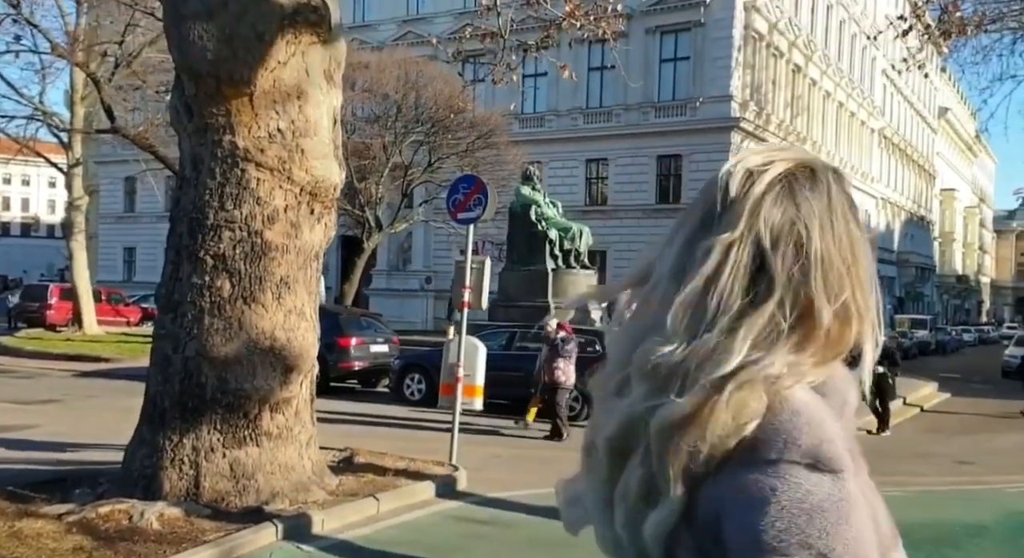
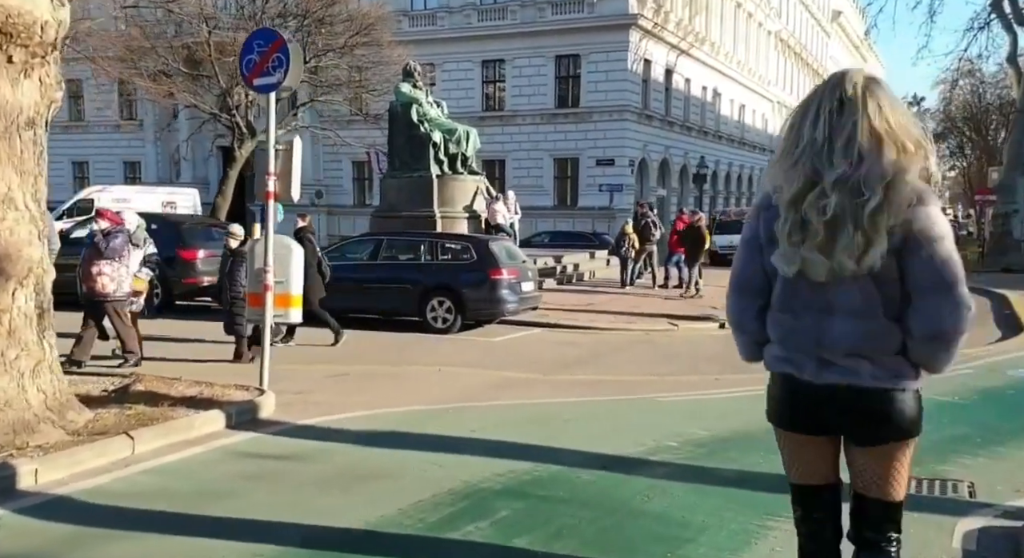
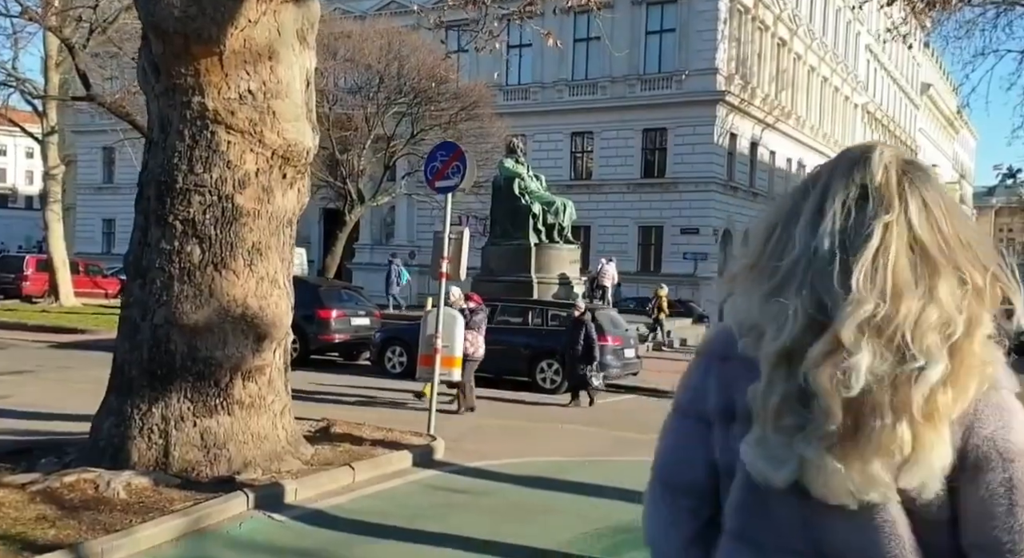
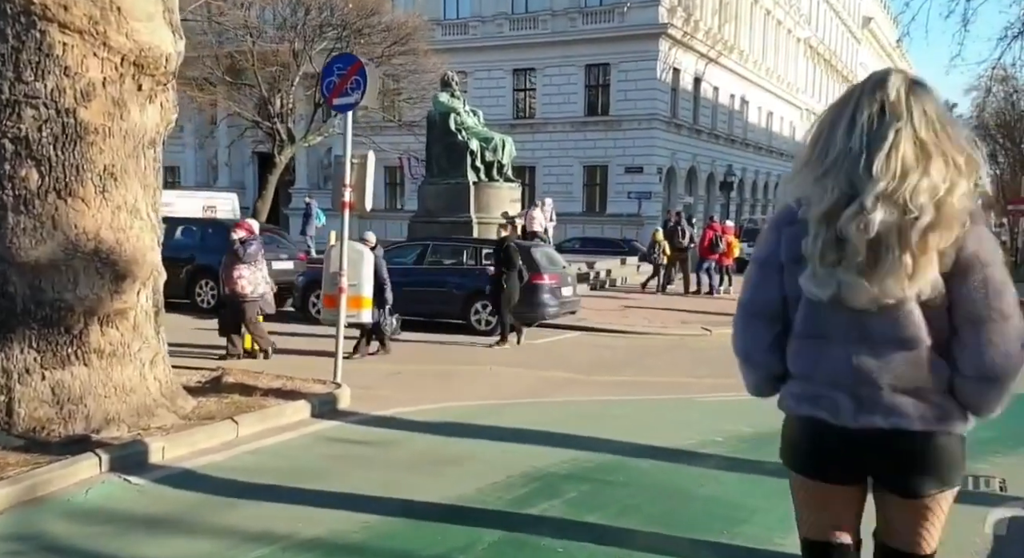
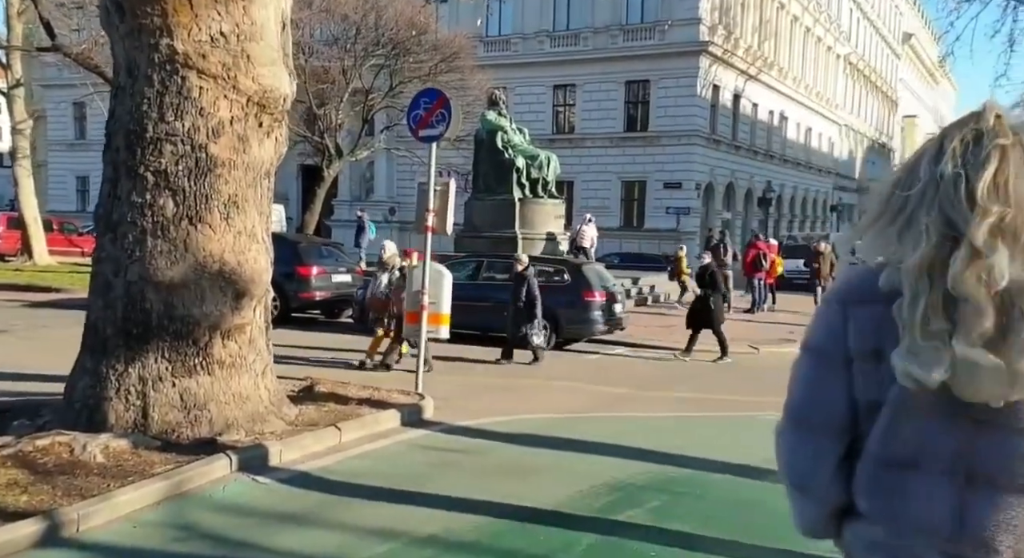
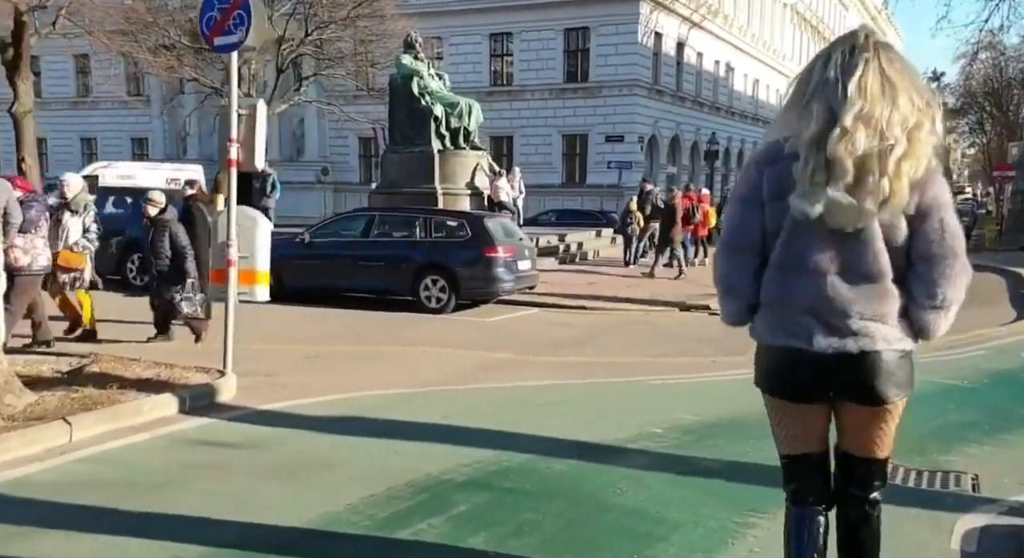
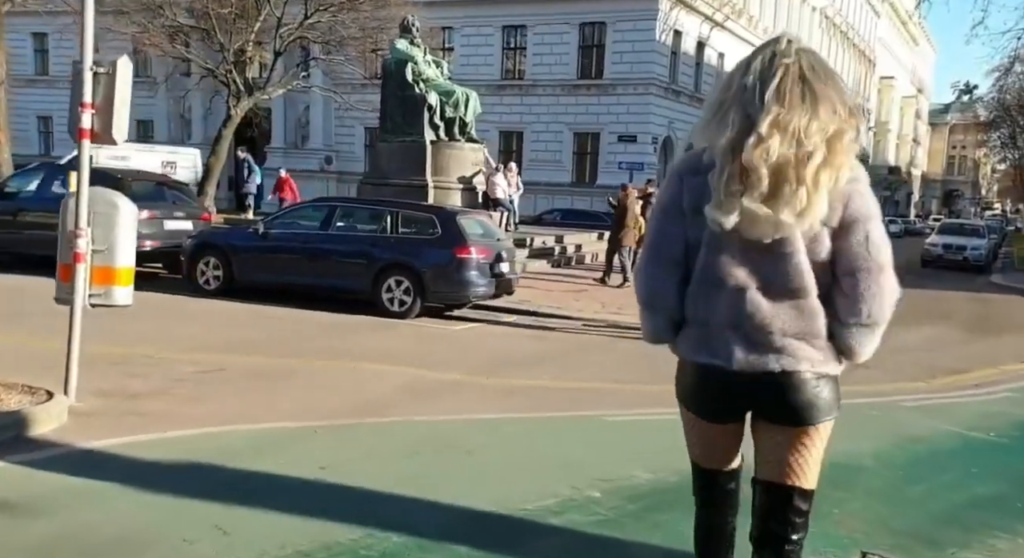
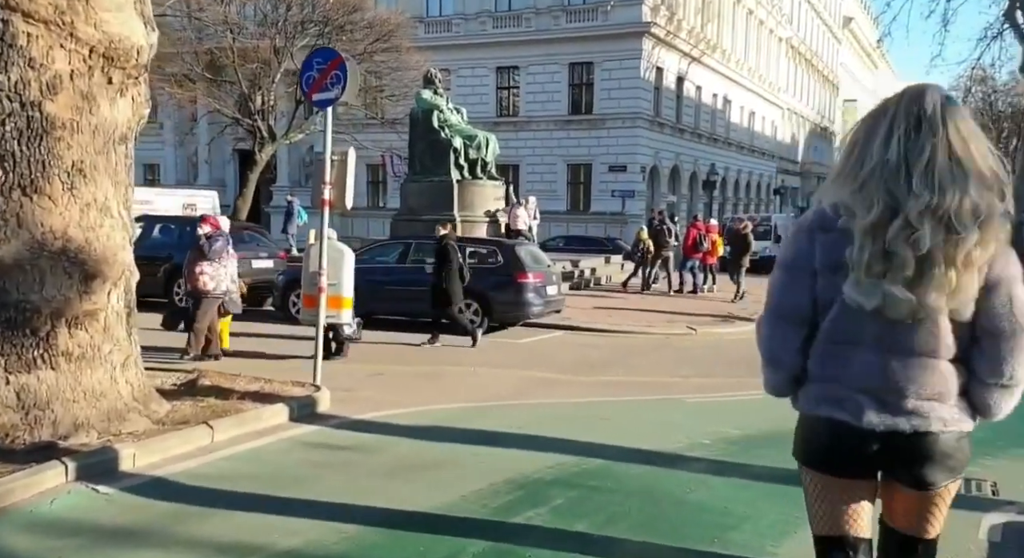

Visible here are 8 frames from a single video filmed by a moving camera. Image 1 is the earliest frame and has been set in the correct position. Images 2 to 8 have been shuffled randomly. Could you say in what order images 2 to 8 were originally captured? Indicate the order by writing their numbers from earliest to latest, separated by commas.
3, 5, 4, 8, 2, 6, 7
